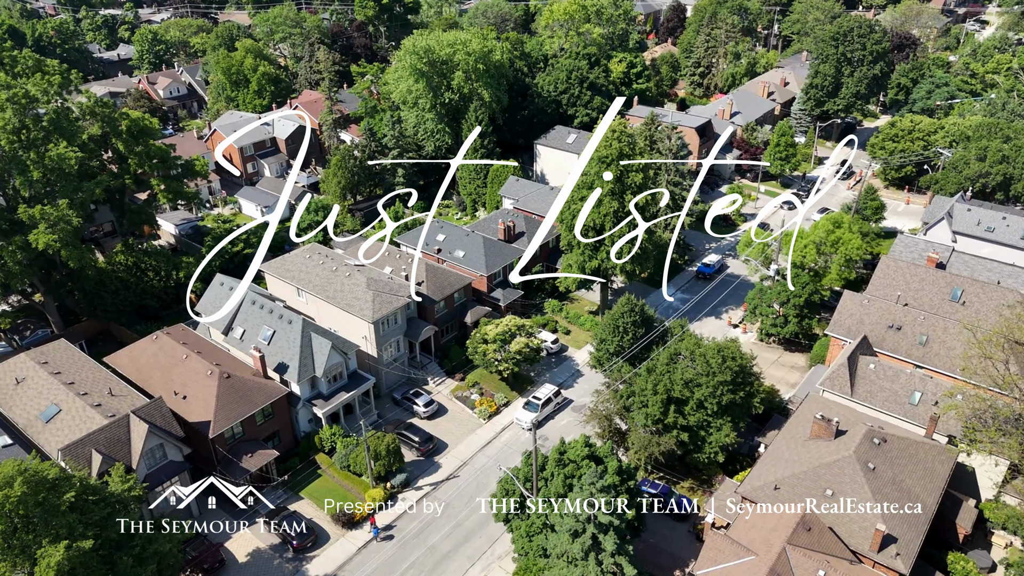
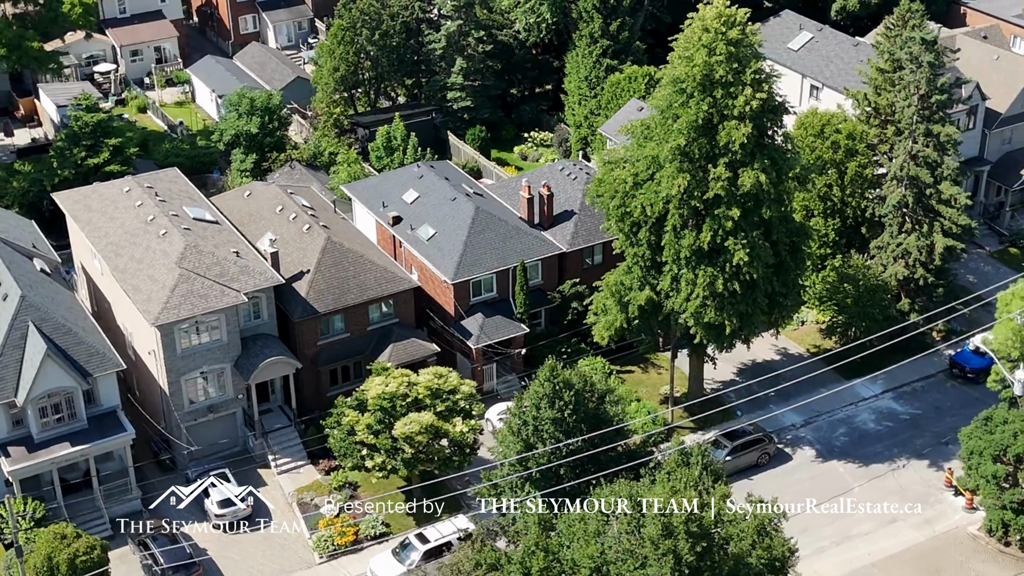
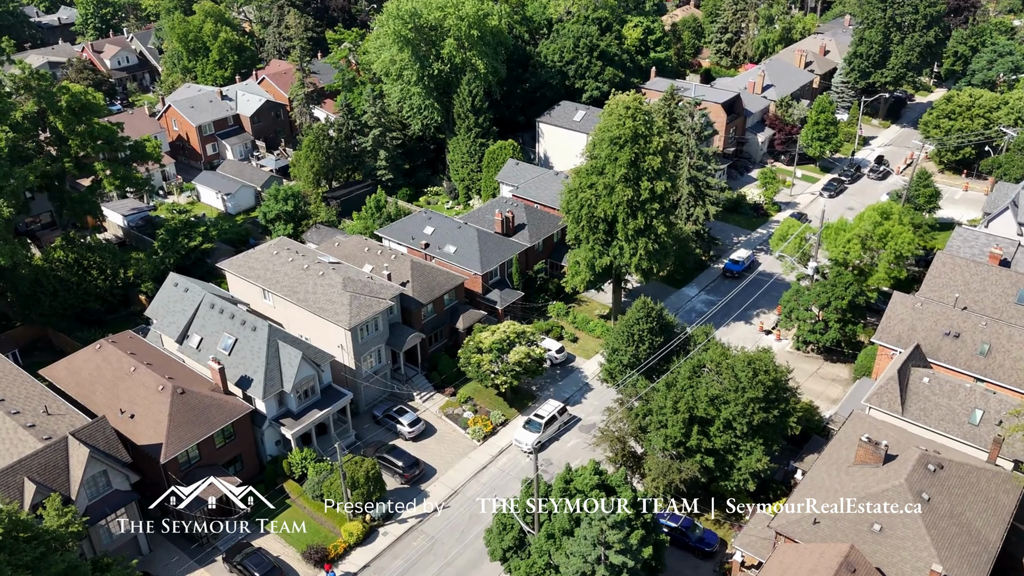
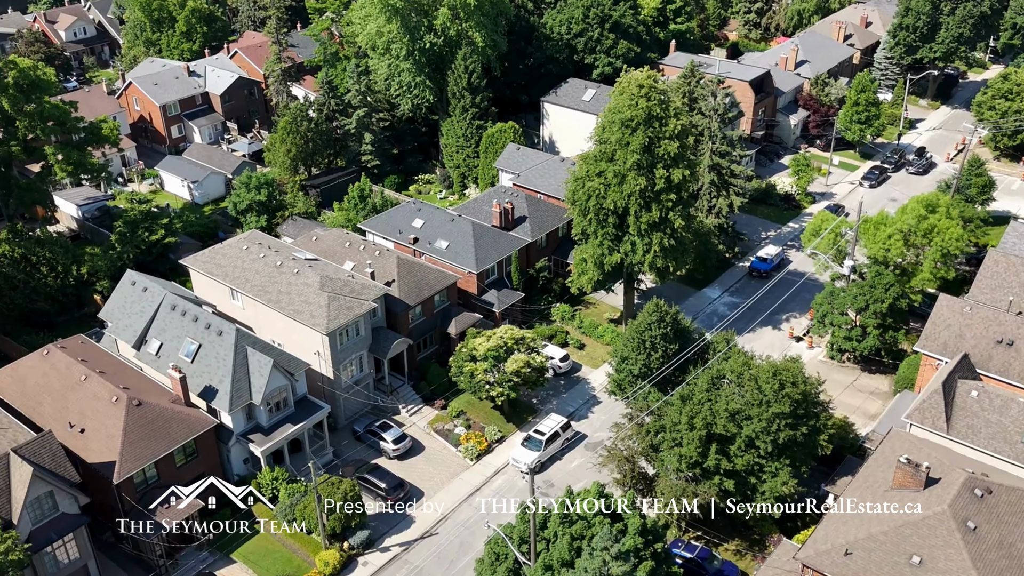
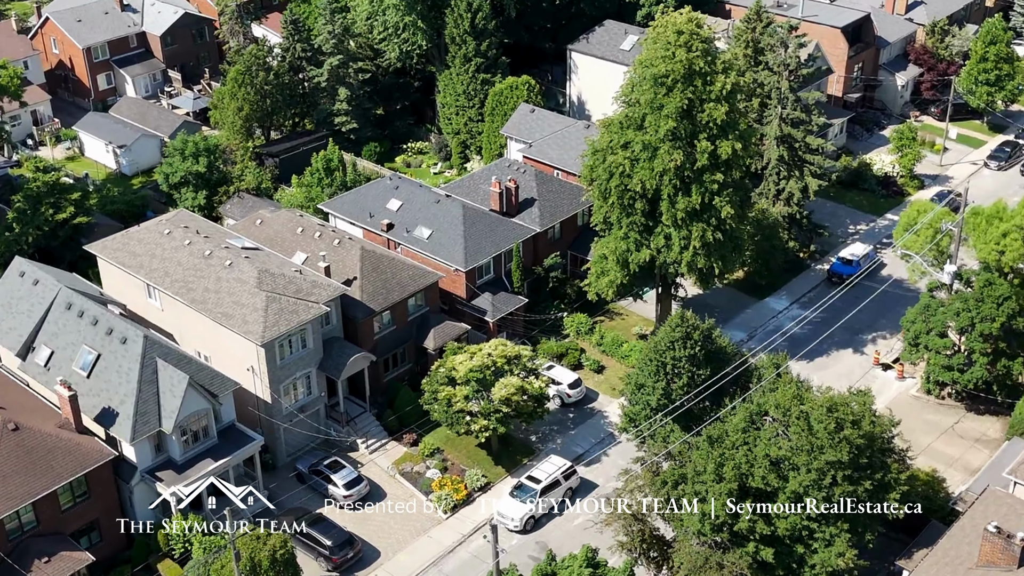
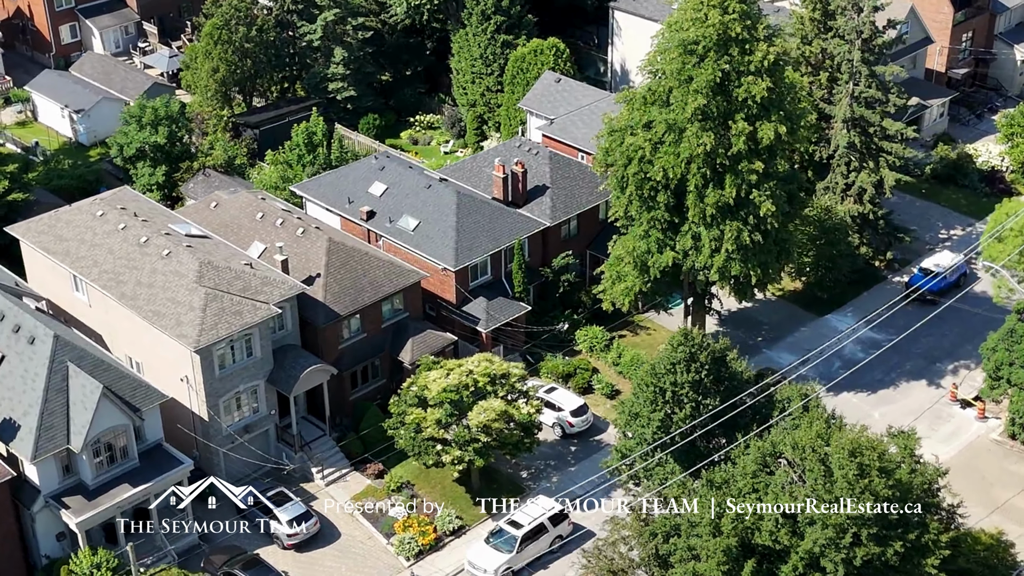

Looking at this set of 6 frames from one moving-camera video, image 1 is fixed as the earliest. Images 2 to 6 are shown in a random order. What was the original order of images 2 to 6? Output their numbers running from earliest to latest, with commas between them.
3, 4, 5, 6, 2
